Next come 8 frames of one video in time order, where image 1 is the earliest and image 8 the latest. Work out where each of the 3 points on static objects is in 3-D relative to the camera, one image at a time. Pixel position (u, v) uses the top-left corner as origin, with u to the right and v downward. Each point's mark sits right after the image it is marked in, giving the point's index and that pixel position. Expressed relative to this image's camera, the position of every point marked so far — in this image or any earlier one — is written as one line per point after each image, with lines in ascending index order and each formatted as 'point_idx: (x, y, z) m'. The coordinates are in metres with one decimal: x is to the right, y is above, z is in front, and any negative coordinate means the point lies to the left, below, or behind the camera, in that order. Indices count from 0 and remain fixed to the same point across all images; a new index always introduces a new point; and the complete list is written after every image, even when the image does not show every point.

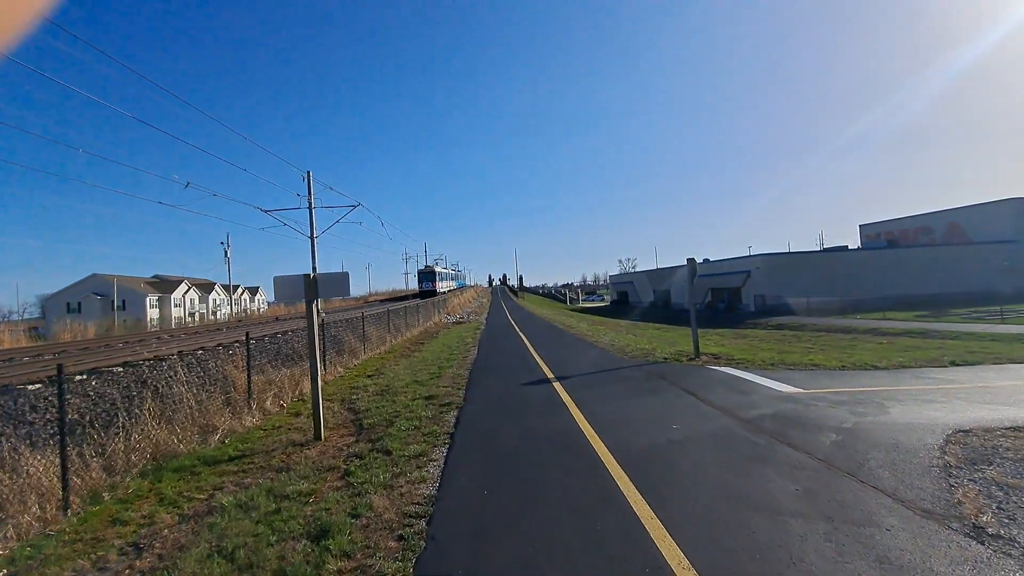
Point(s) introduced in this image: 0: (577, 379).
0: (+1.3, -1.7, +10.8) m
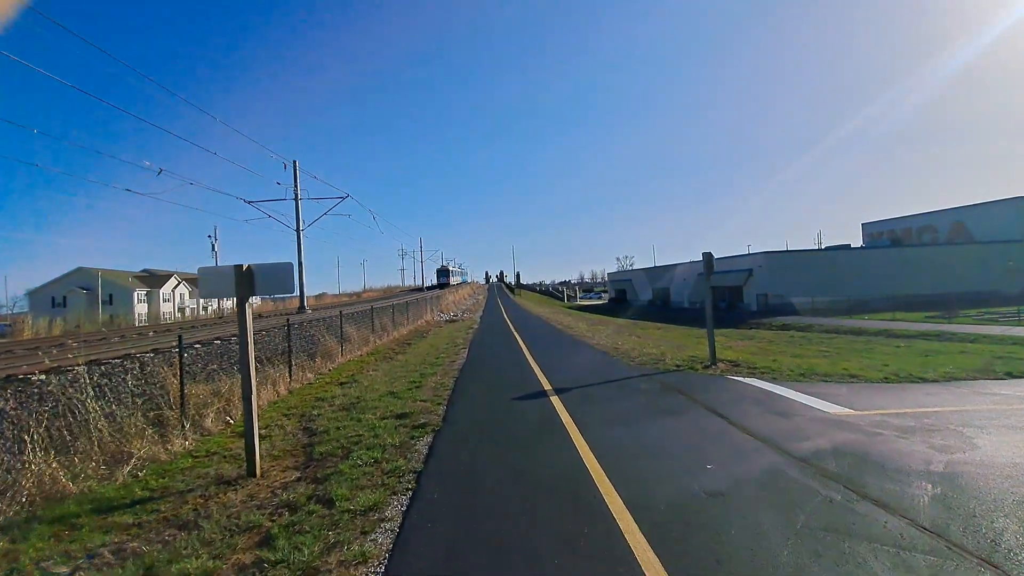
0: (+1.1, -1.7, +9.2) m
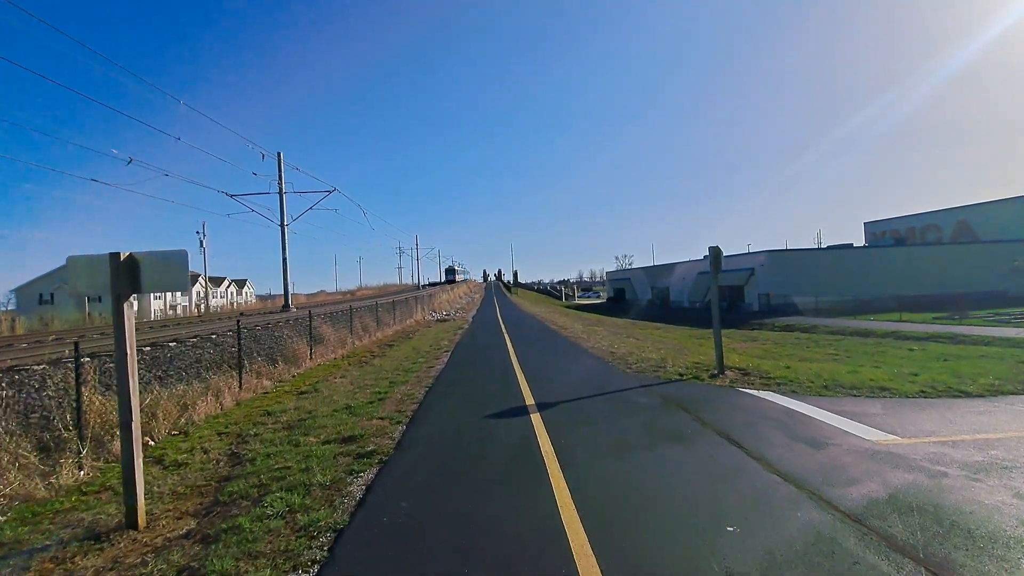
0: (+0.7, -1.7, +7.8) m
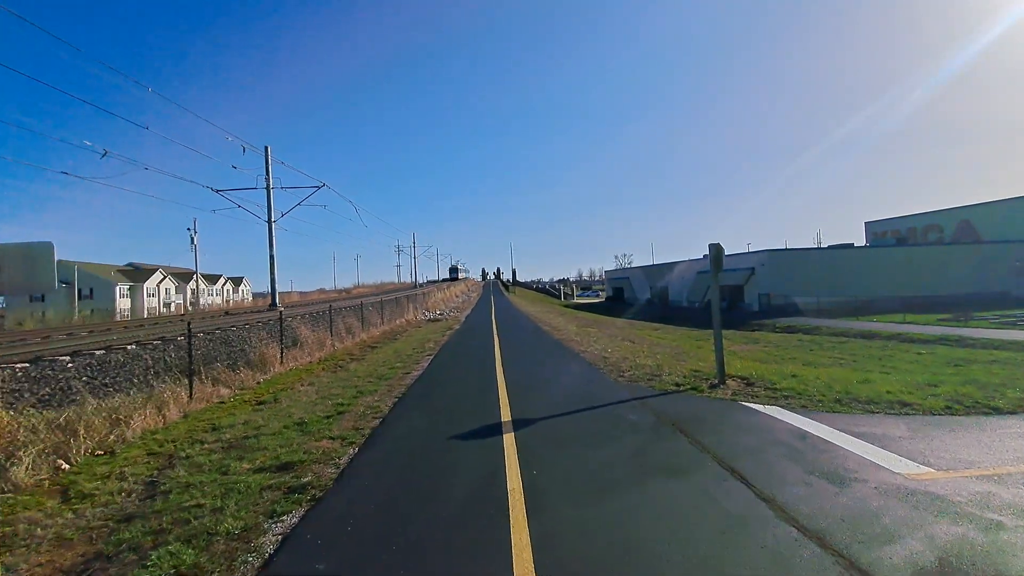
0: (+0.4, -1.7, +6.8) m
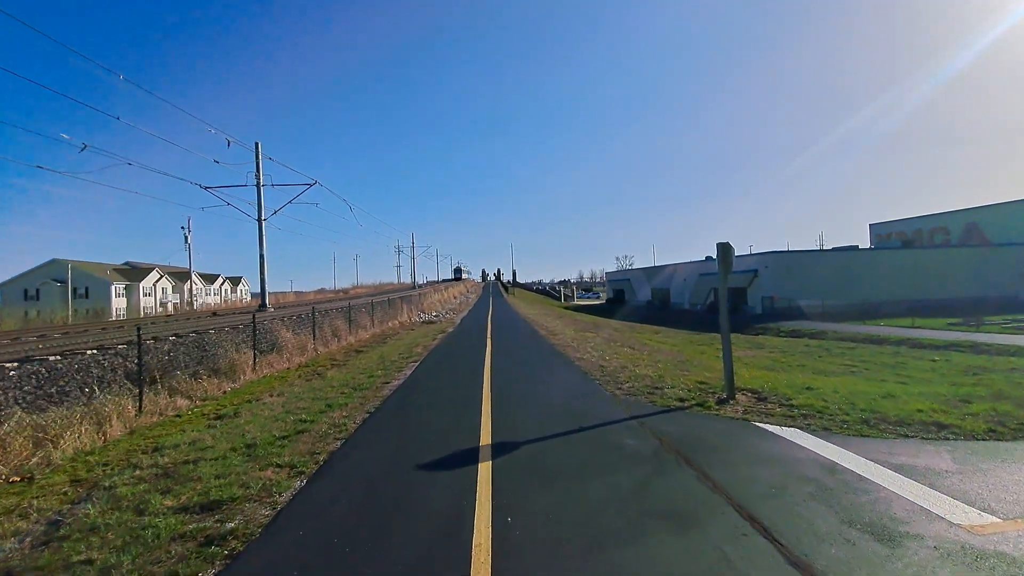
0: (+0.2, -1.7, +5.9) m
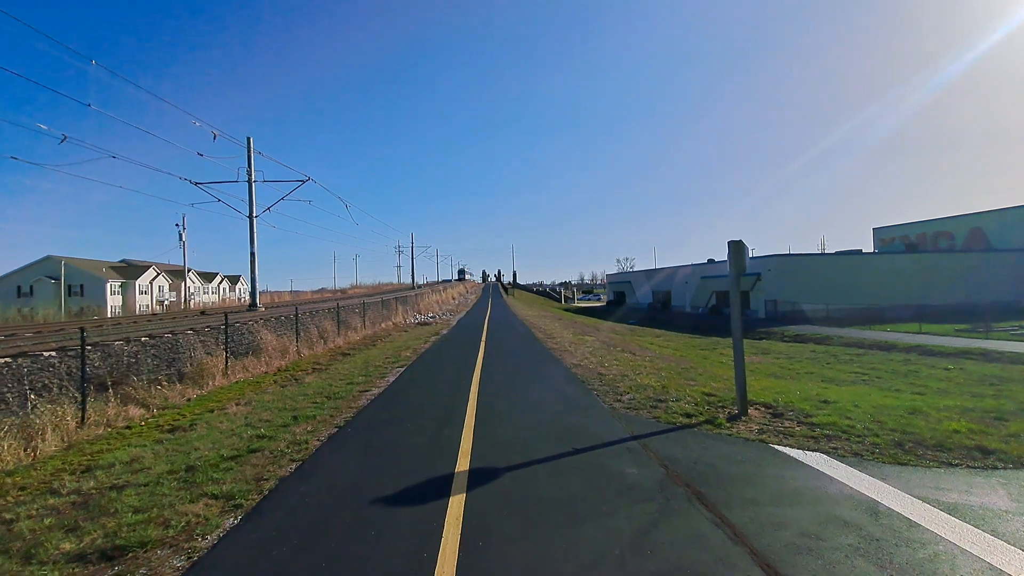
0: (0.0, -1.7, +5.0) m
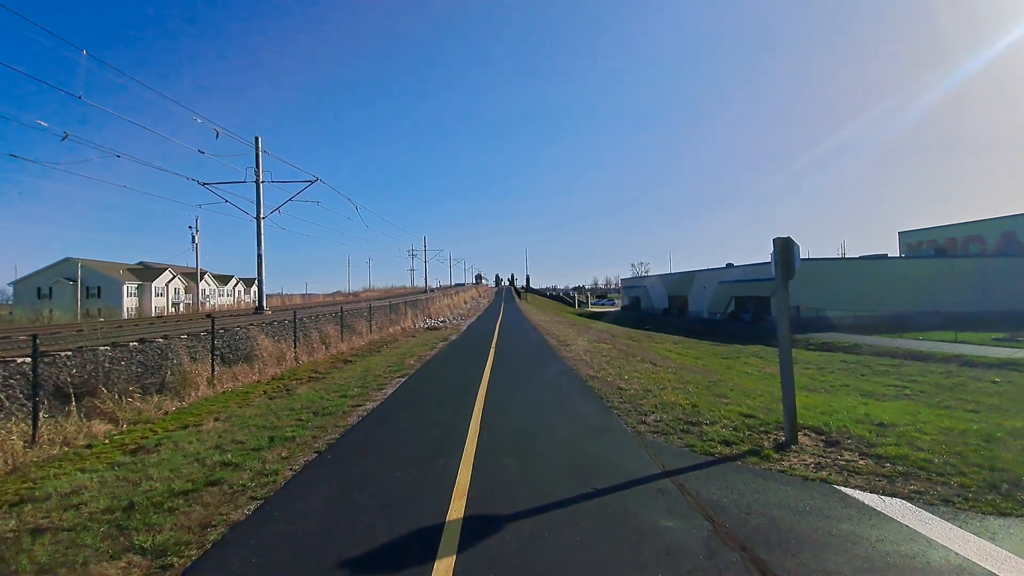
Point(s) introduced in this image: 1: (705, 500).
0: (0.0, -1.8, +3.9) m
1: (+1.5, -1.7, +4.5) m
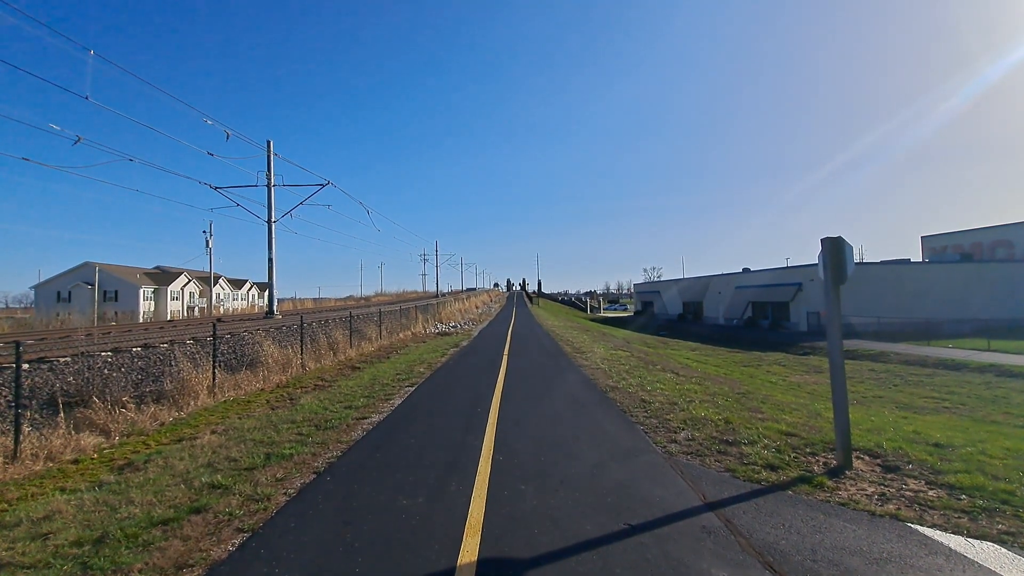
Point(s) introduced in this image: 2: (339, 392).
0: (+0.1, -1.8, +3.3) m
1: (+1.7, -1.7, +3.8) m
2: (-3.4, -2.0, +11.0) m
